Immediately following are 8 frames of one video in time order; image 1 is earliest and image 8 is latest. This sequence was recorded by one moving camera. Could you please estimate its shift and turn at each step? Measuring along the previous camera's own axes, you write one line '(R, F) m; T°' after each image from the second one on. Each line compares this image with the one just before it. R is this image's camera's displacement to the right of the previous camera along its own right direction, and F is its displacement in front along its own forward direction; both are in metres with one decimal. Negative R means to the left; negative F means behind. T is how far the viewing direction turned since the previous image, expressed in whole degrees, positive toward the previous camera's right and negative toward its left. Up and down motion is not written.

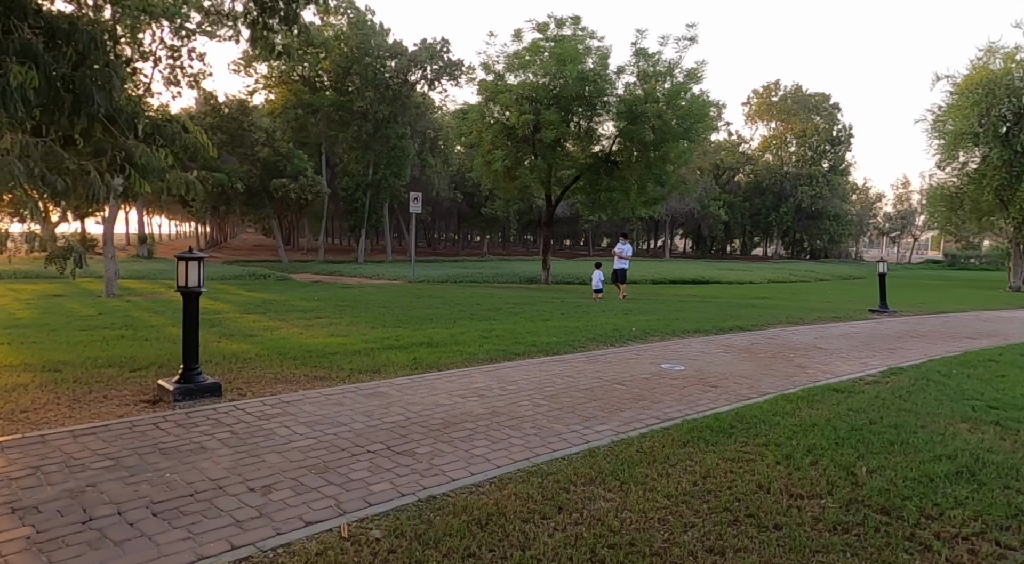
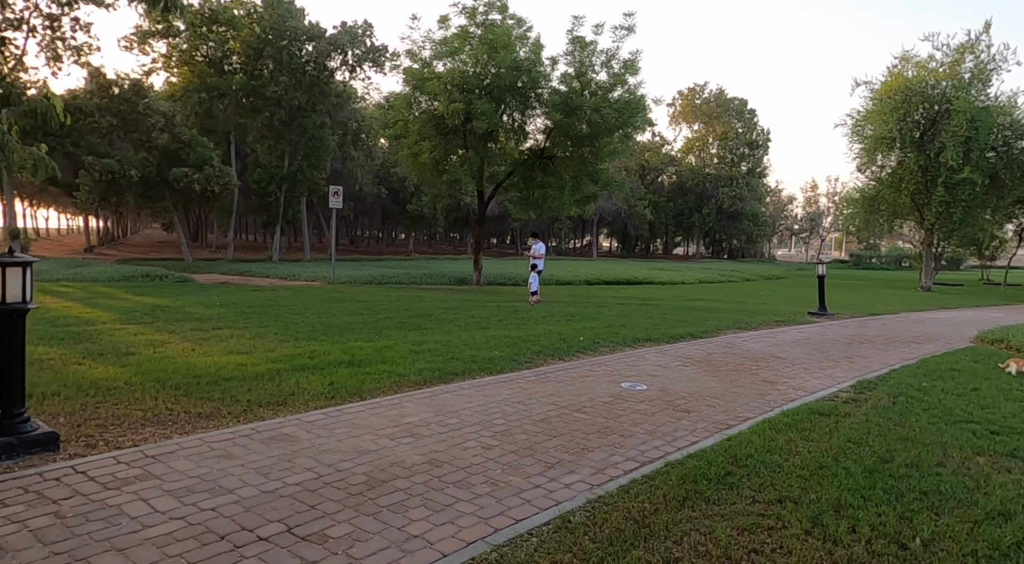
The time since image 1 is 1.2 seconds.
(-0.1, +1.5) m; +6°
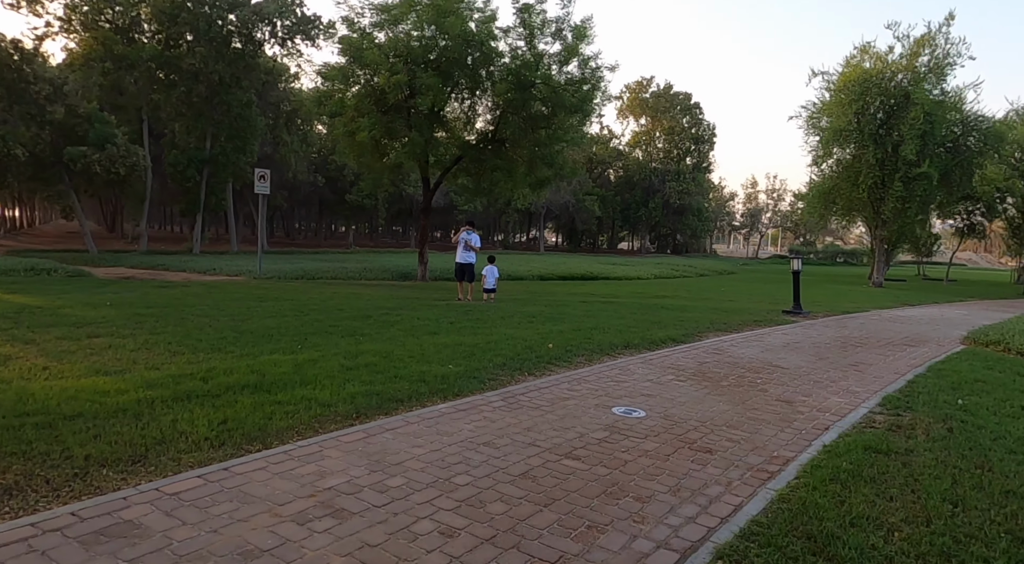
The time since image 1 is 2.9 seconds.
(-0.2, +2.0) m; +4°
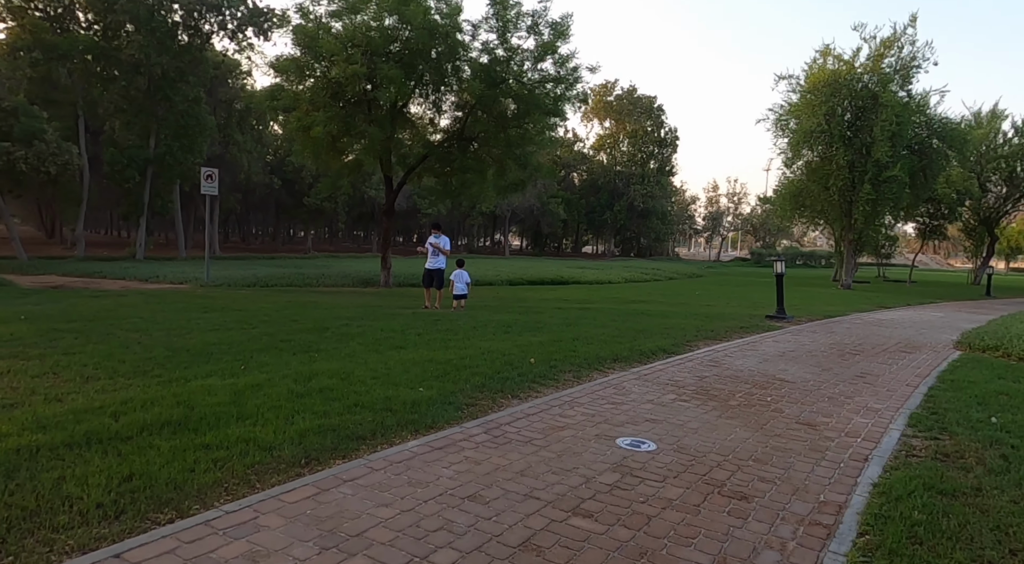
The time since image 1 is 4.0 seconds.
(-0.2, +1.1) m; +3°
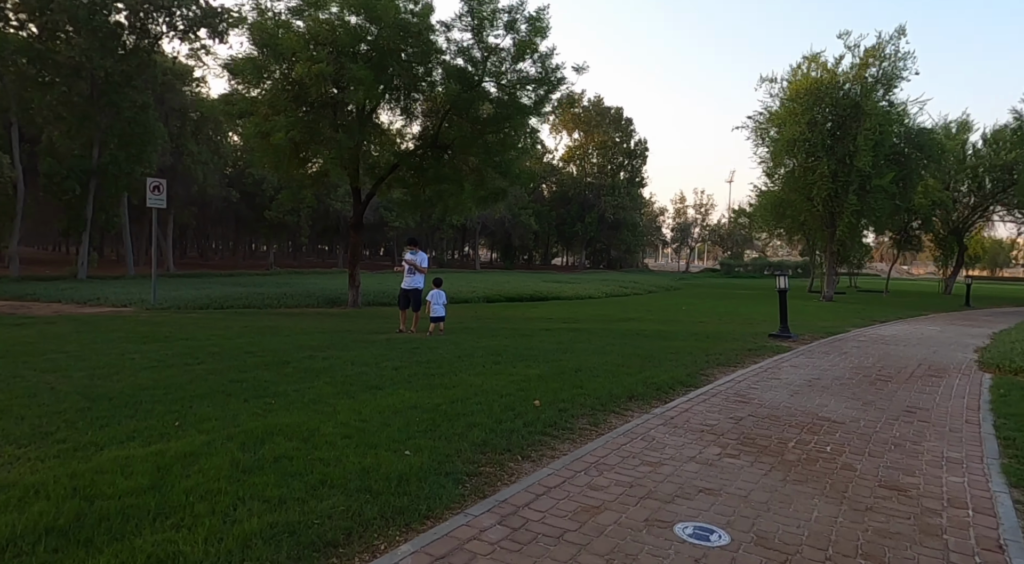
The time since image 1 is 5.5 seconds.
(-0.3, +1.5) m; +2°
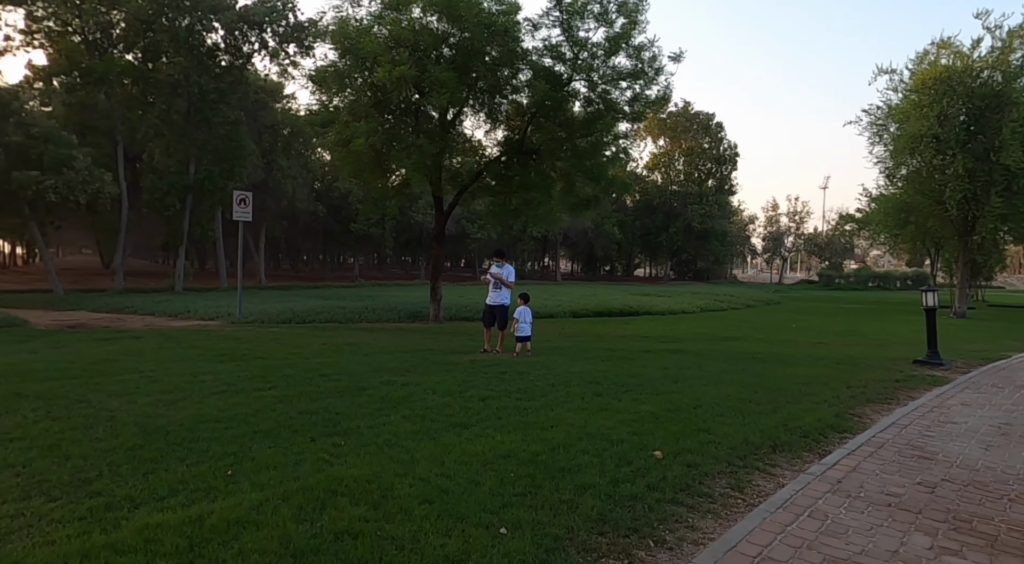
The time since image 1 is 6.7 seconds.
(-0.3, +1.5) m; -6°
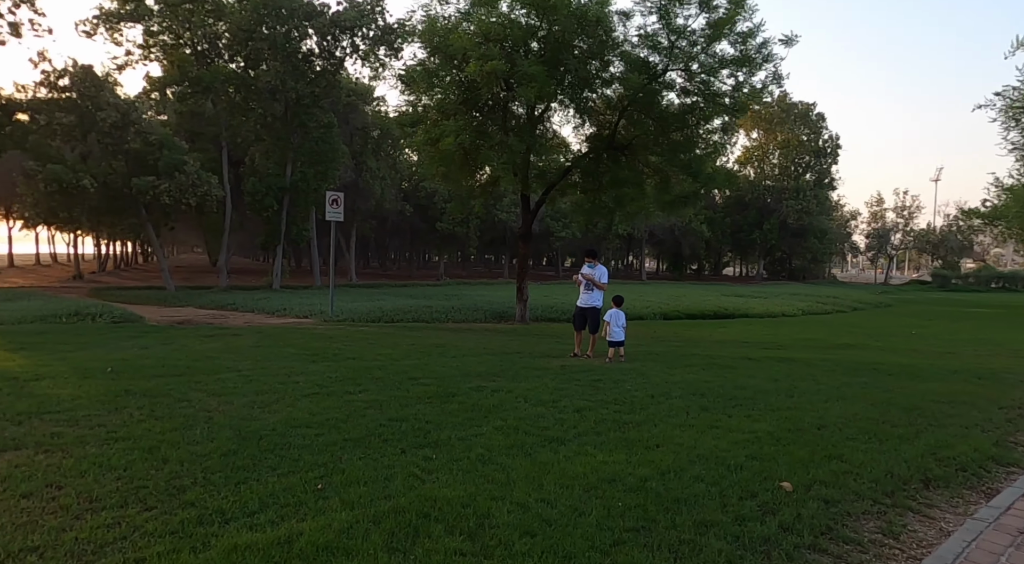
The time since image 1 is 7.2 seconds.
(-0.2, +0.7) m; -6°
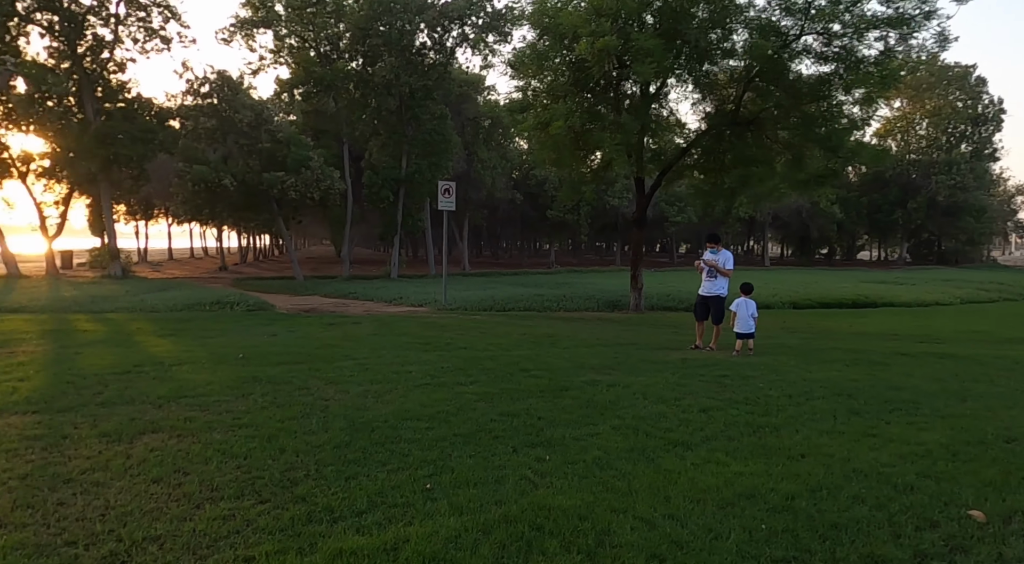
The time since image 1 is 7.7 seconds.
(-0.1, +0.7) m; -8°
